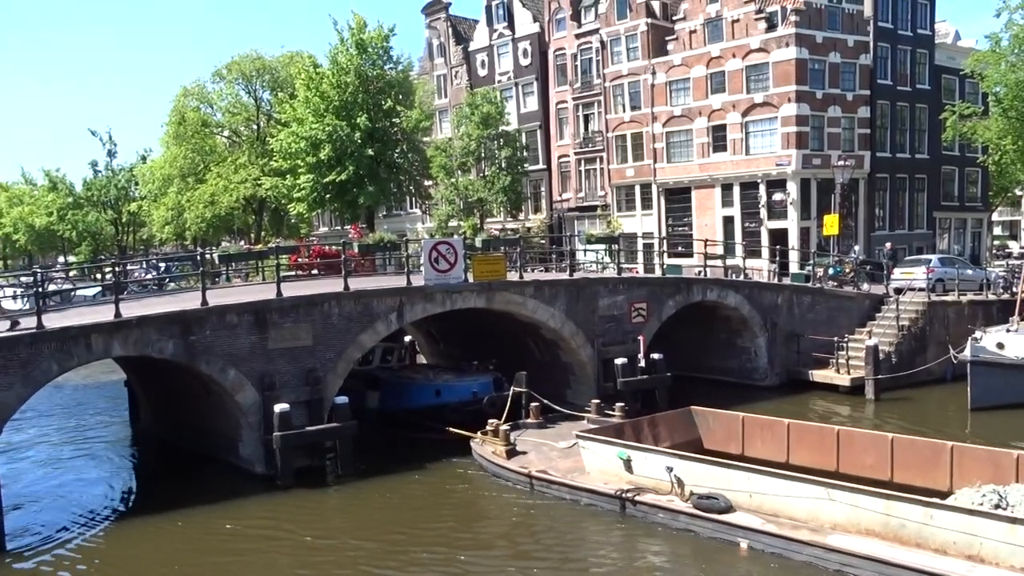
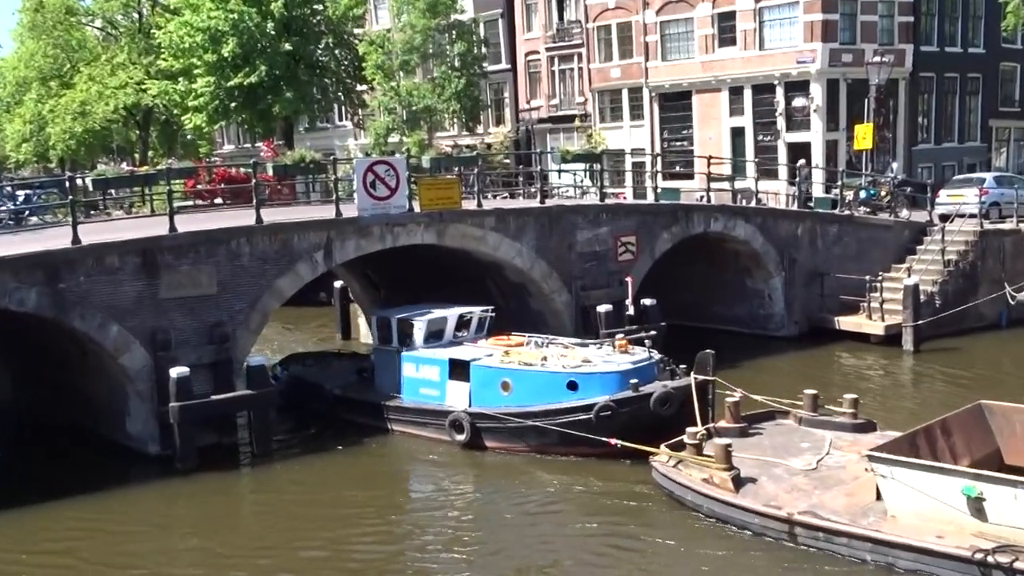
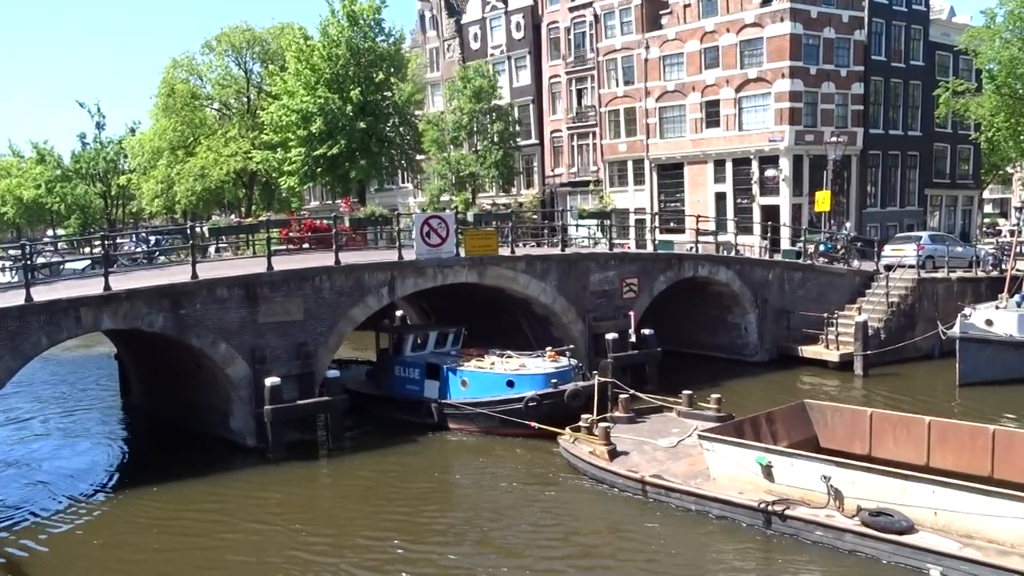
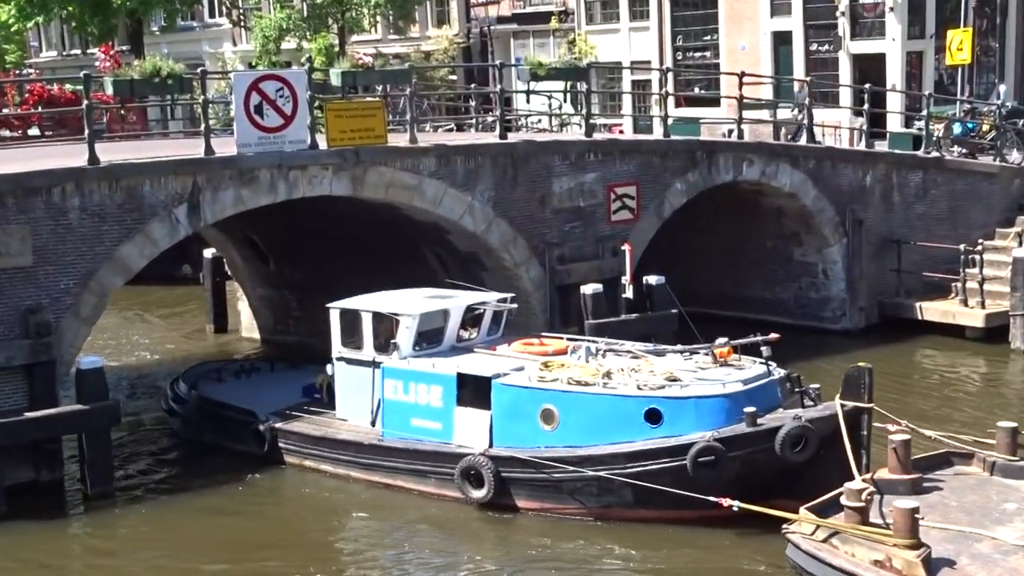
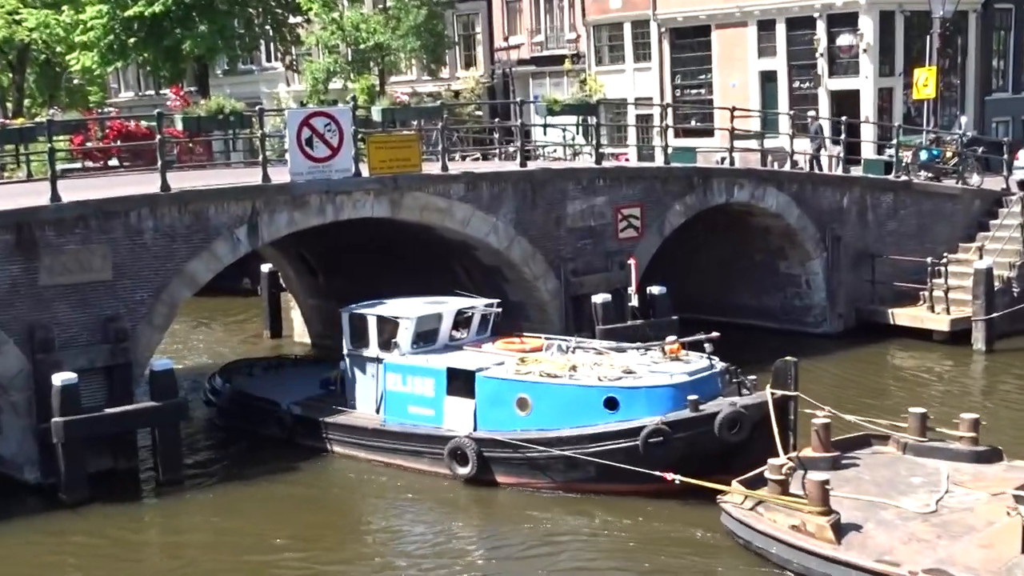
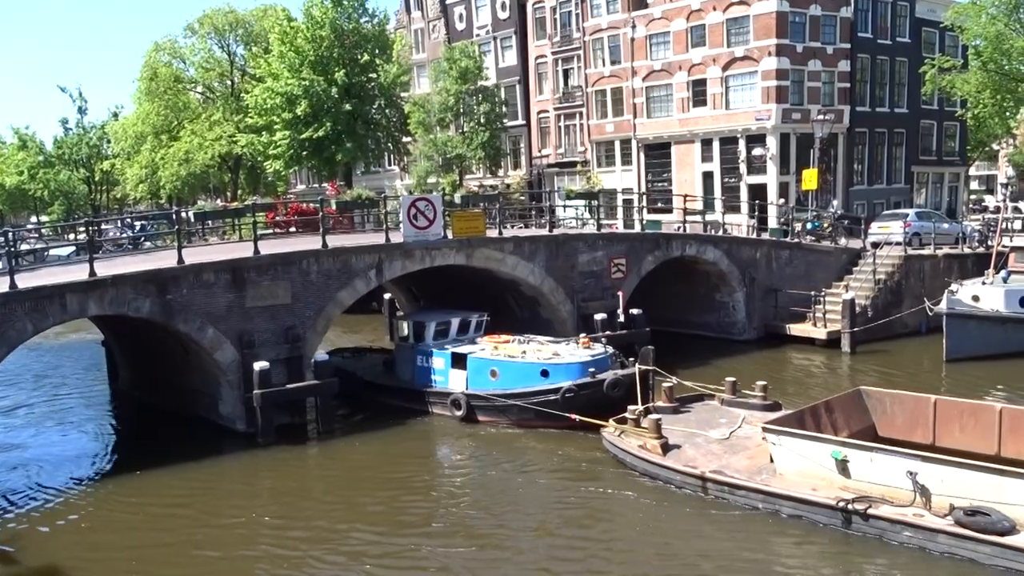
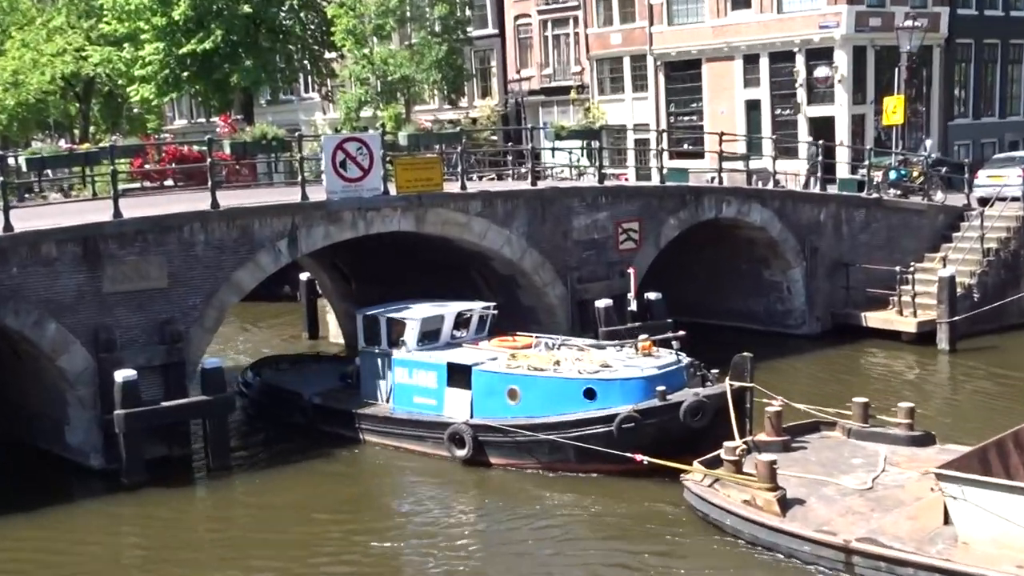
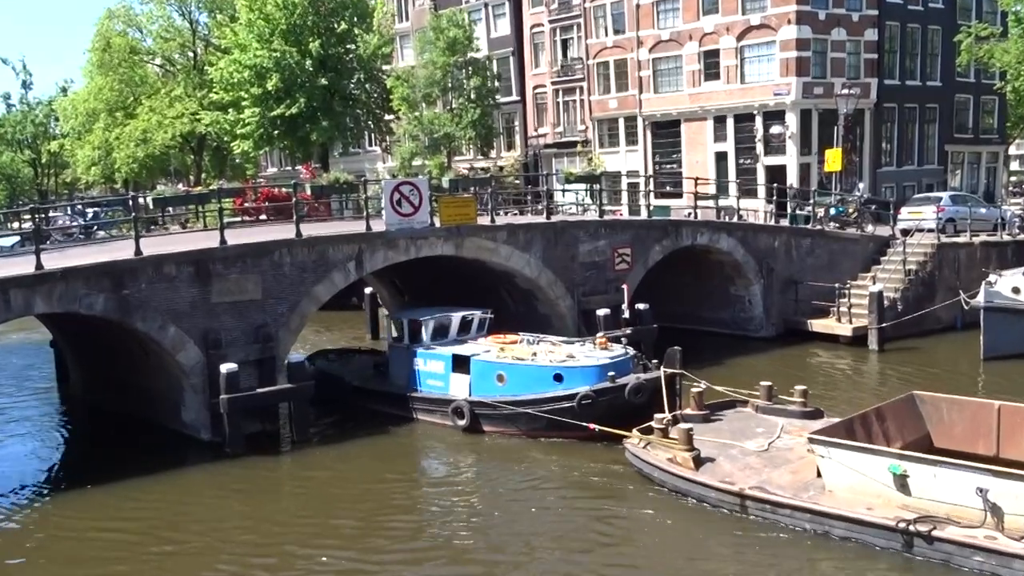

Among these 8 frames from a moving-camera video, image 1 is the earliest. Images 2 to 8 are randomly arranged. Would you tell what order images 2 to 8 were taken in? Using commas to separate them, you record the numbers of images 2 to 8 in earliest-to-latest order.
3, 6, 8, 2, 7, 5, 4
